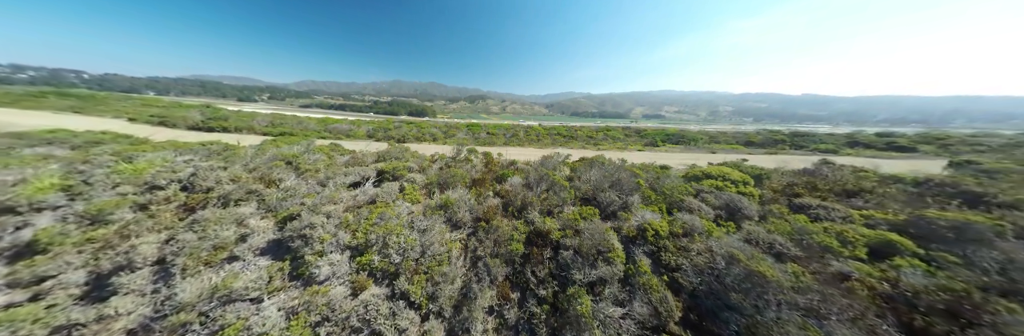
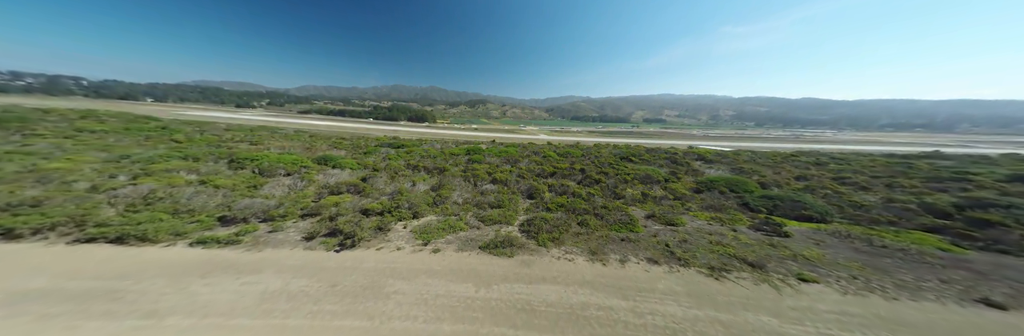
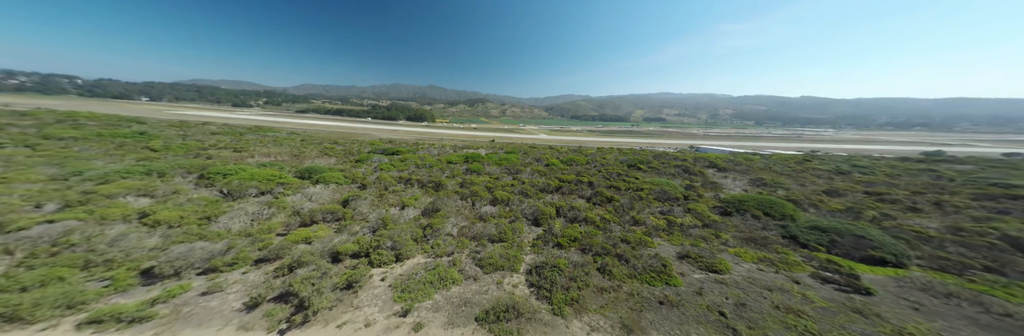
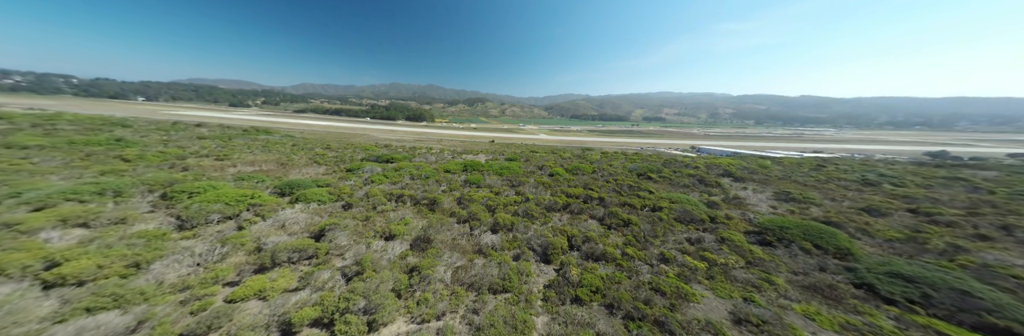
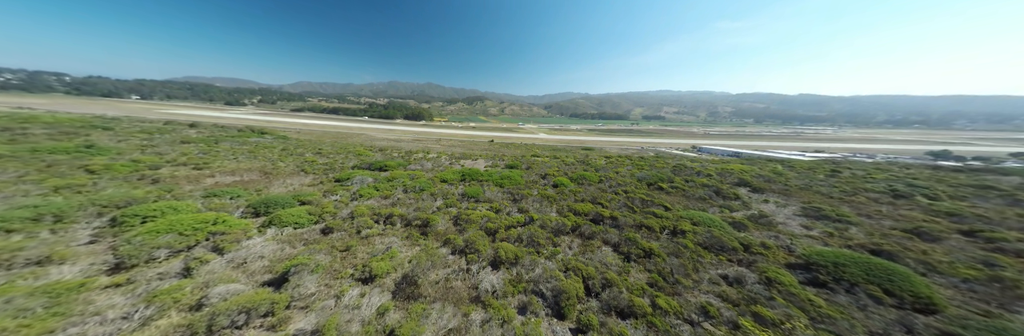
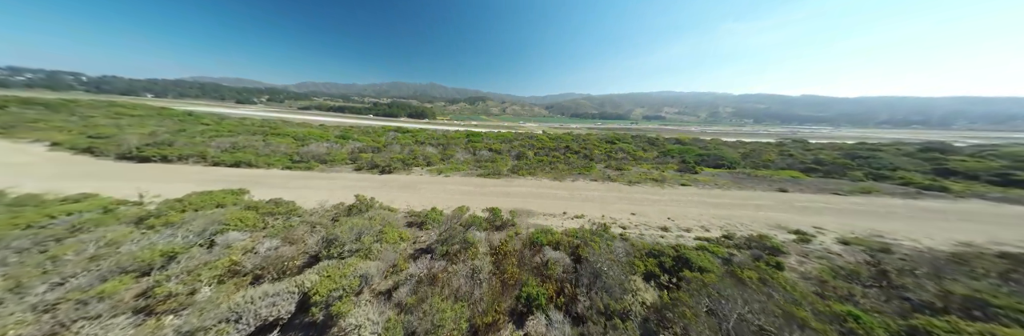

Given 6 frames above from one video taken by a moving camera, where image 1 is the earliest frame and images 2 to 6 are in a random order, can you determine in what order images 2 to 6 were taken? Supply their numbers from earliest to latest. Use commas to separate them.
6, 2, 3, 4, 5
